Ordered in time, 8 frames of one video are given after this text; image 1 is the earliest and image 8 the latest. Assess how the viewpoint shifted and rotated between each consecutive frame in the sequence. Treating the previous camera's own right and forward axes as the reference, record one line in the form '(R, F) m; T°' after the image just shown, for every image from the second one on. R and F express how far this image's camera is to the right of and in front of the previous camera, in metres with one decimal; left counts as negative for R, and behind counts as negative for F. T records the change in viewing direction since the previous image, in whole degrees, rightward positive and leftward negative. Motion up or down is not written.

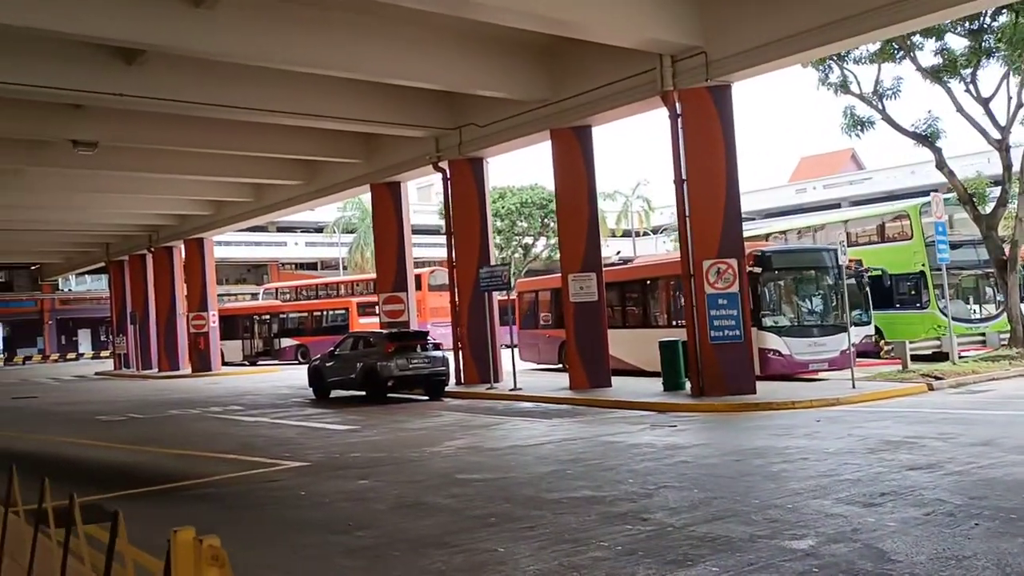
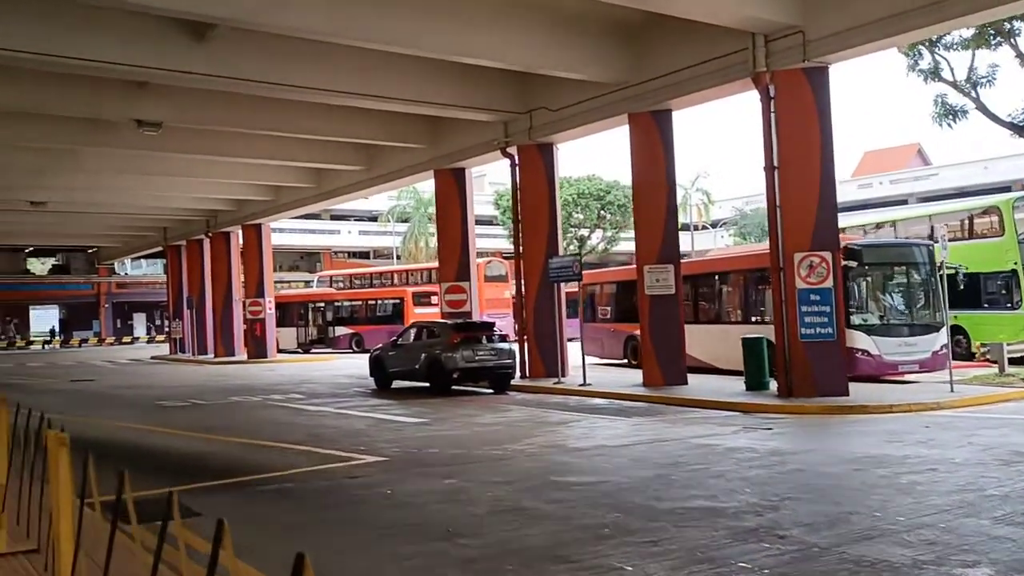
(-0.6, +0.7) m; -3°
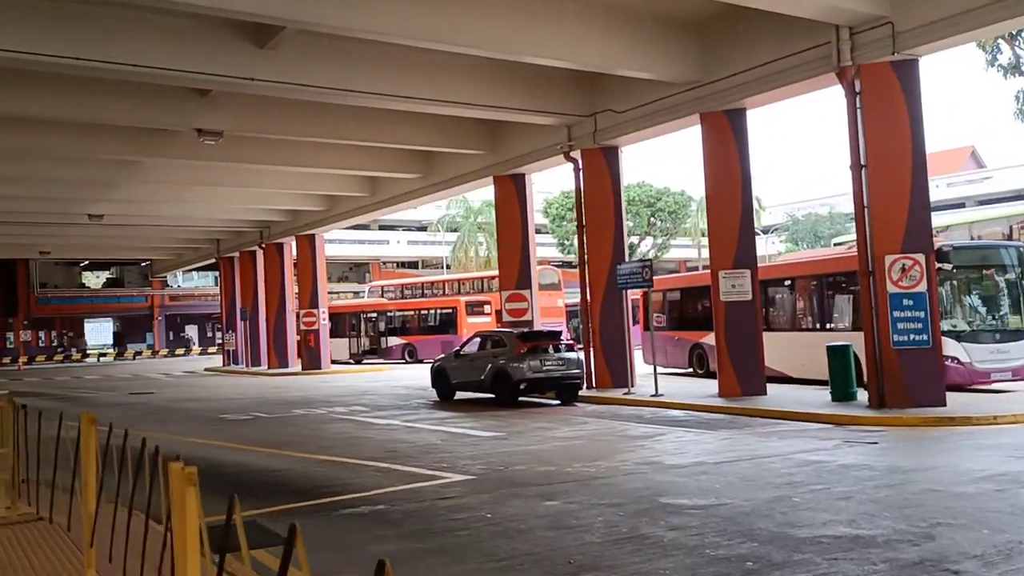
(-0.6, +0.6) m; -3°
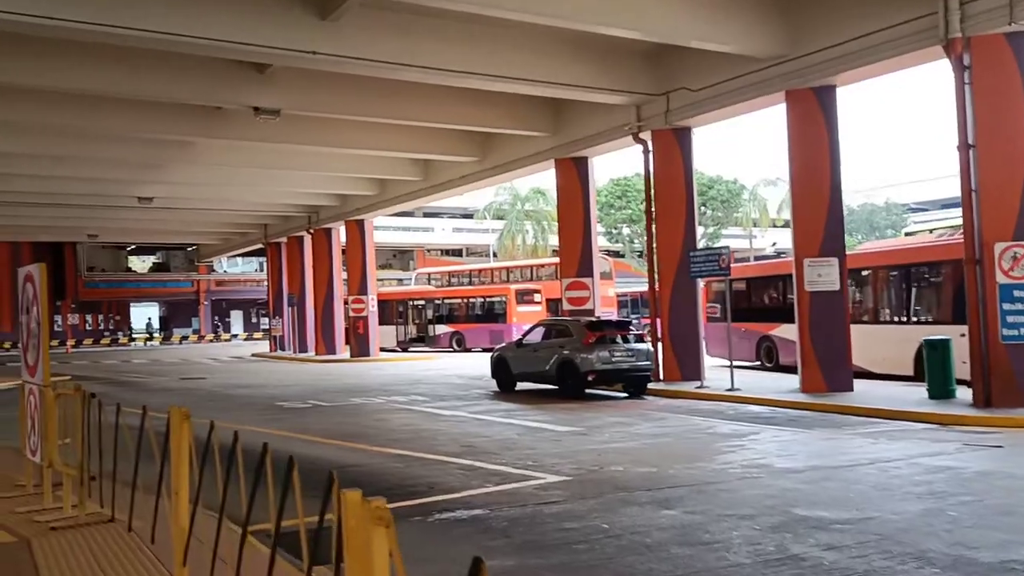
(-0.7, +0.8) m; -2°
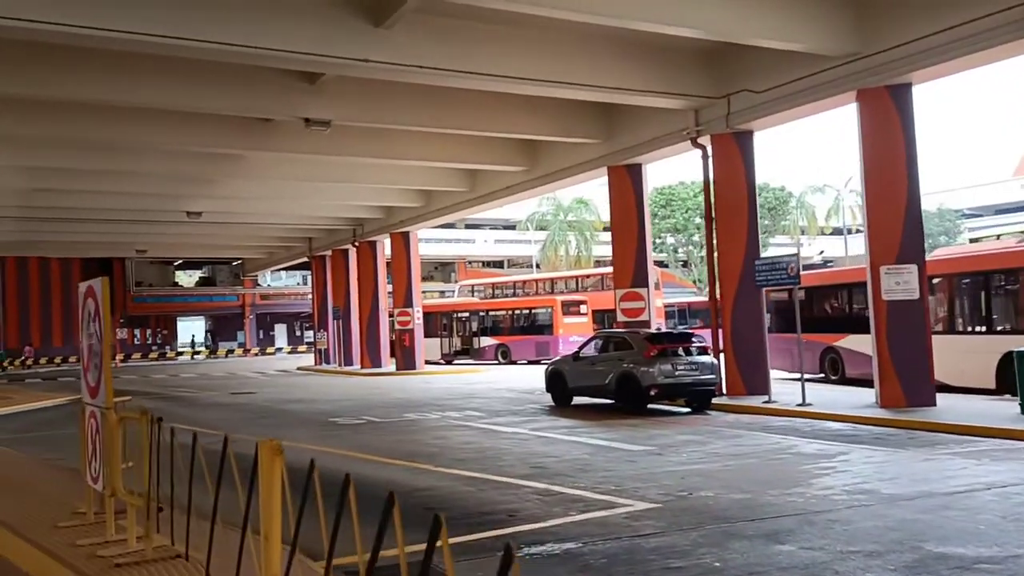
(-0.4, +0.6) m; -2°
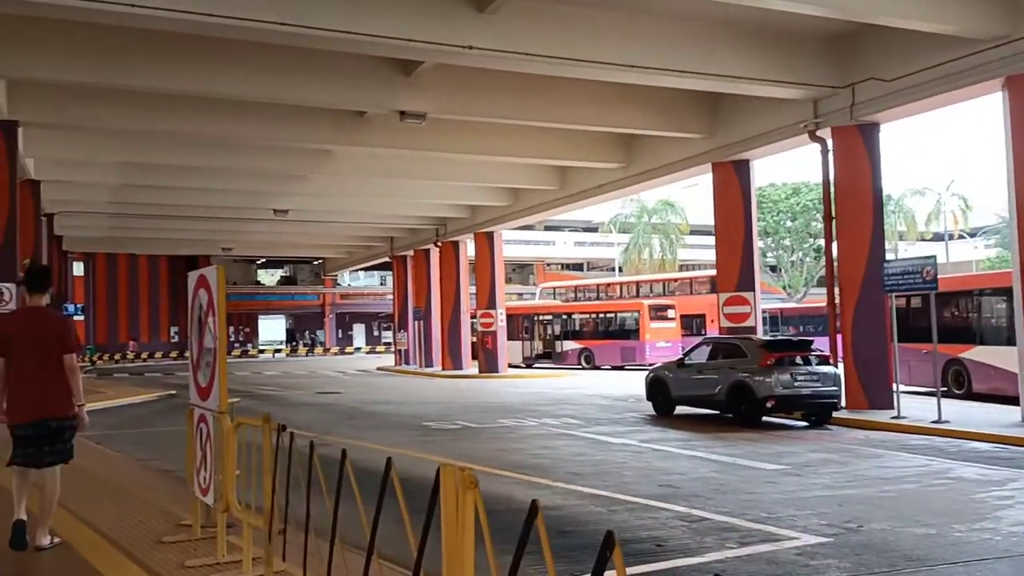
(-0.7, +0.9) m; -5°
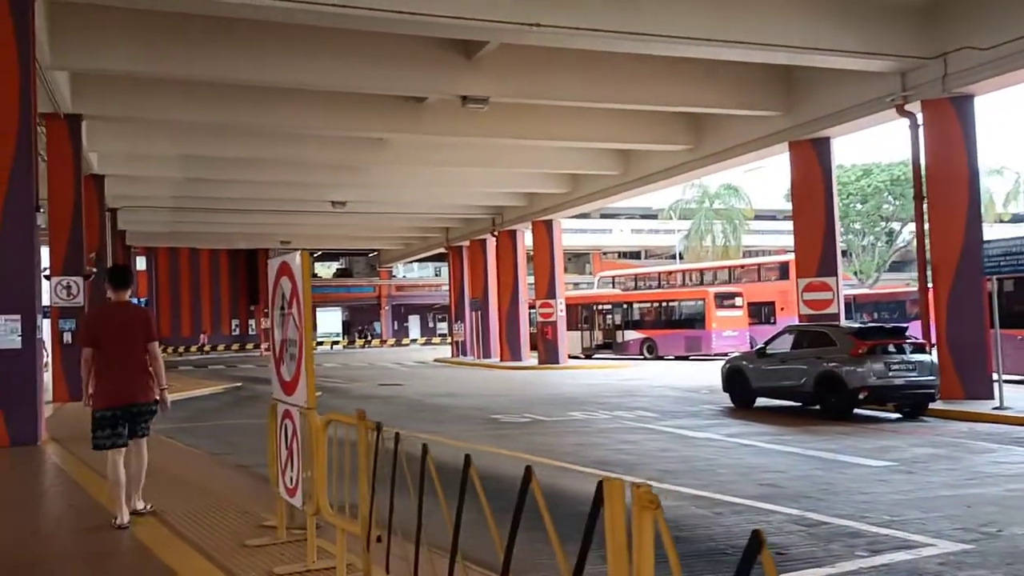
(-0.4, +0.6) m; -3°
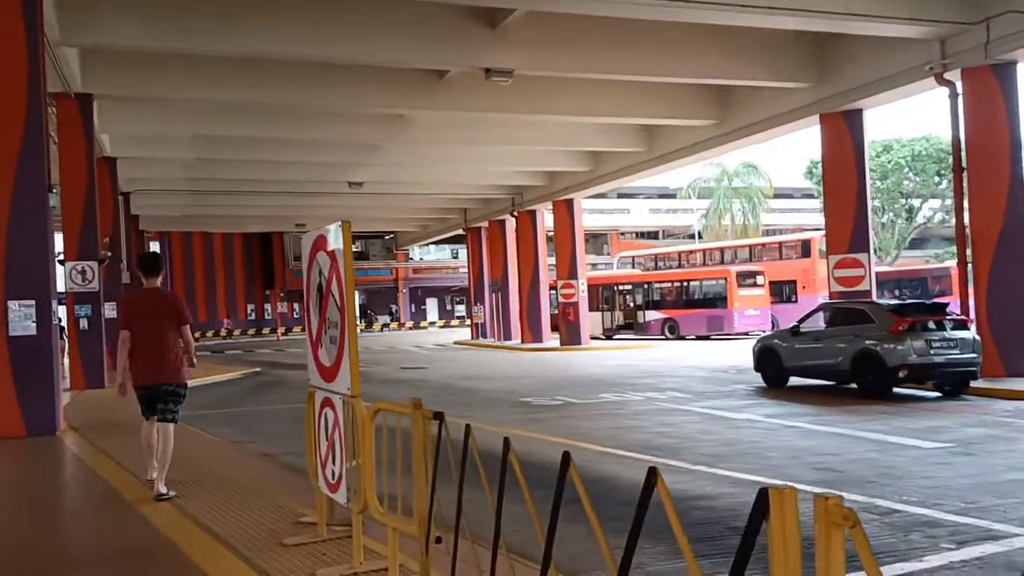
(-0.3, +0.4) m; -1°
